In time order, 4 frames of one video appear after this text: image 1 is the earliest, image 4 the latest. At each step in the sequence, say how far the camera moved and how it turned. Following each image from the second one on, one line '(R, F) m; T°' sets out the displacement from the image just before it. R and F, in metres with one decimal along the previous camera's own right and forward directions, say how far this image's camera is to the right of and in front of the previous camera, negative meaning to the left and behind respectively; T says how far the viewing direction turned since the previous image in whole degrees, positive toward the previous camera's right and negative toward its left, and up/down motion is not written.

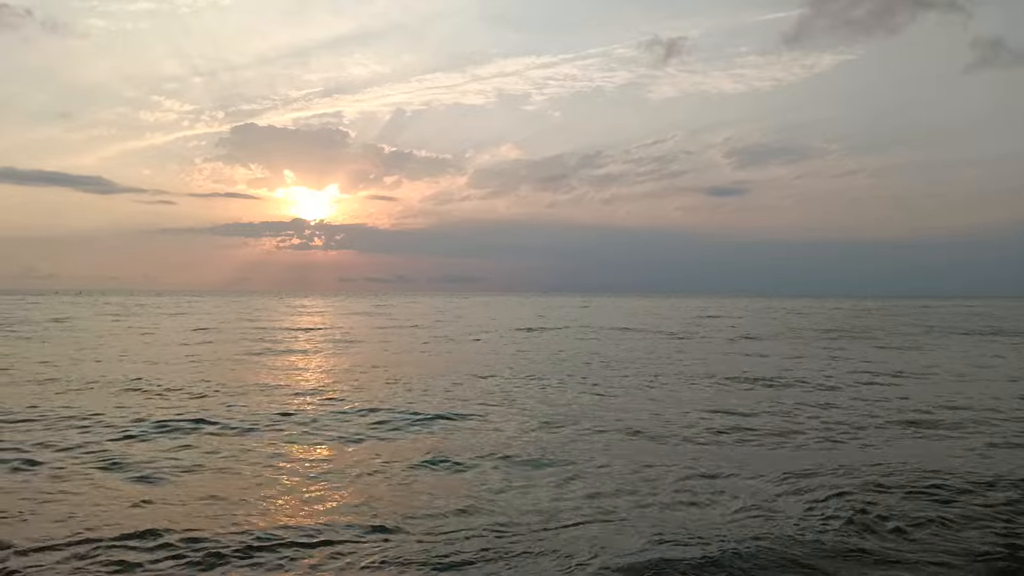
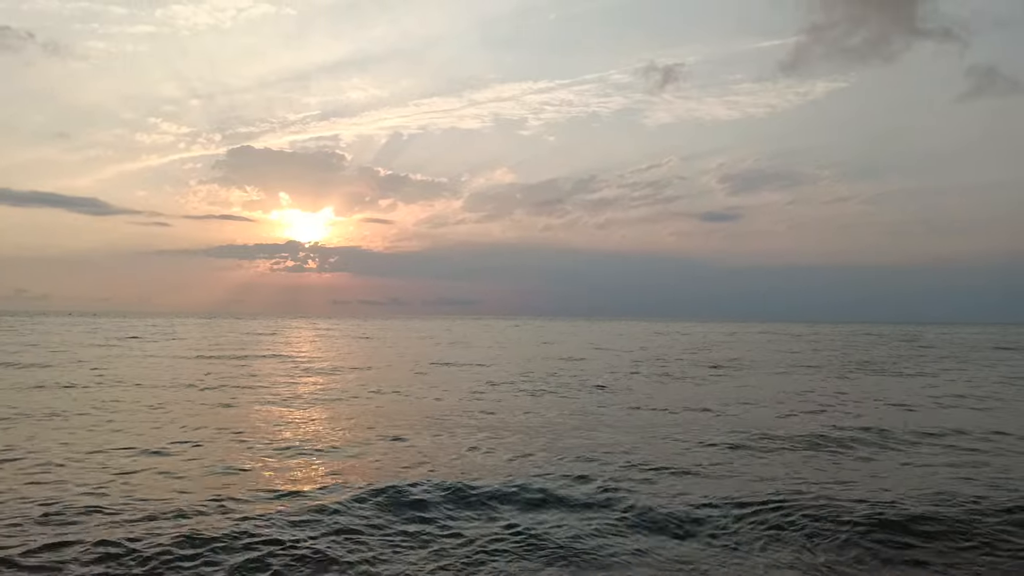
(-0.8, +1.1) m; 0°
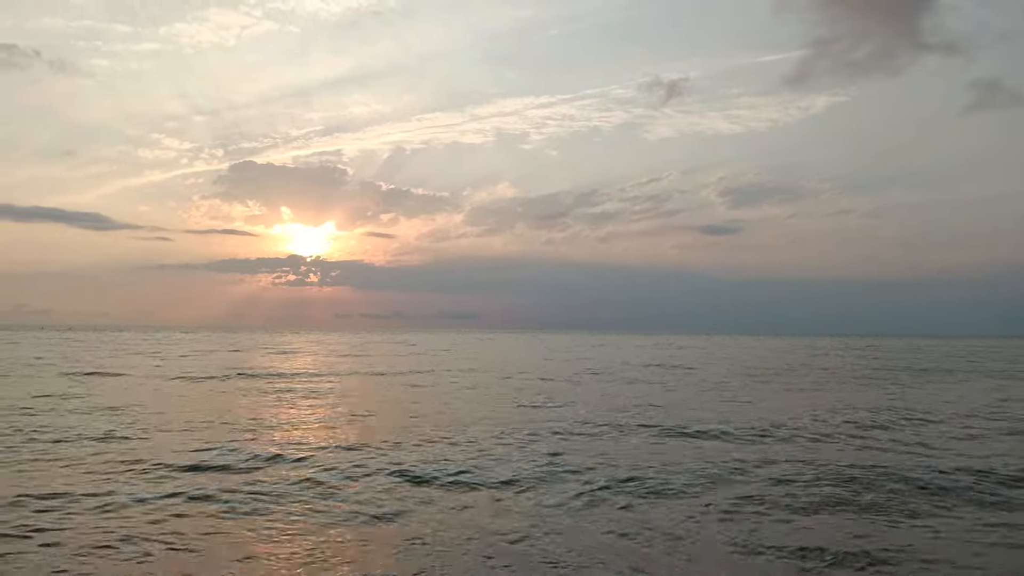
(-4.7, +0.1) m; 0°
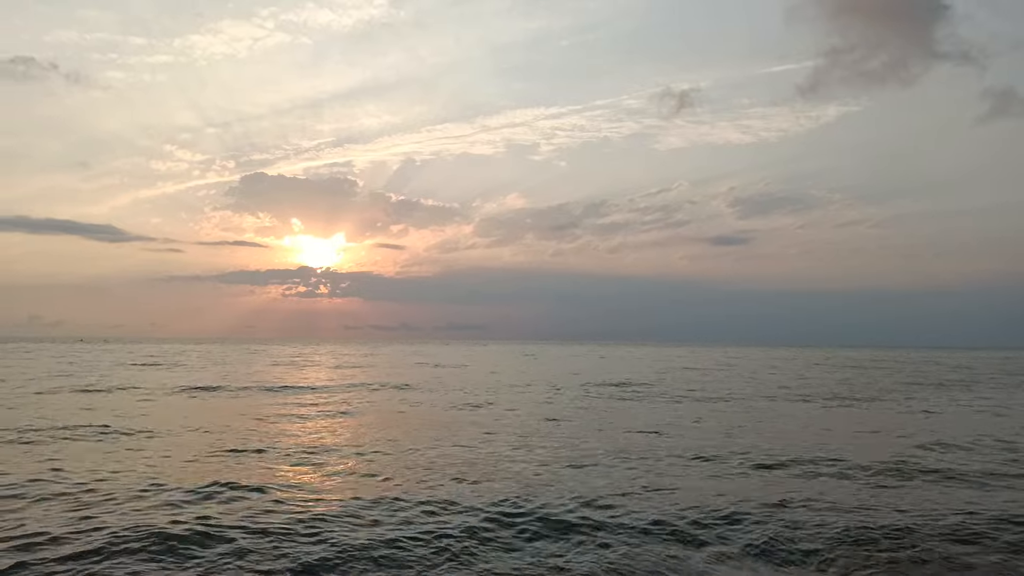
(-3.8, +4.5) m; -1°
